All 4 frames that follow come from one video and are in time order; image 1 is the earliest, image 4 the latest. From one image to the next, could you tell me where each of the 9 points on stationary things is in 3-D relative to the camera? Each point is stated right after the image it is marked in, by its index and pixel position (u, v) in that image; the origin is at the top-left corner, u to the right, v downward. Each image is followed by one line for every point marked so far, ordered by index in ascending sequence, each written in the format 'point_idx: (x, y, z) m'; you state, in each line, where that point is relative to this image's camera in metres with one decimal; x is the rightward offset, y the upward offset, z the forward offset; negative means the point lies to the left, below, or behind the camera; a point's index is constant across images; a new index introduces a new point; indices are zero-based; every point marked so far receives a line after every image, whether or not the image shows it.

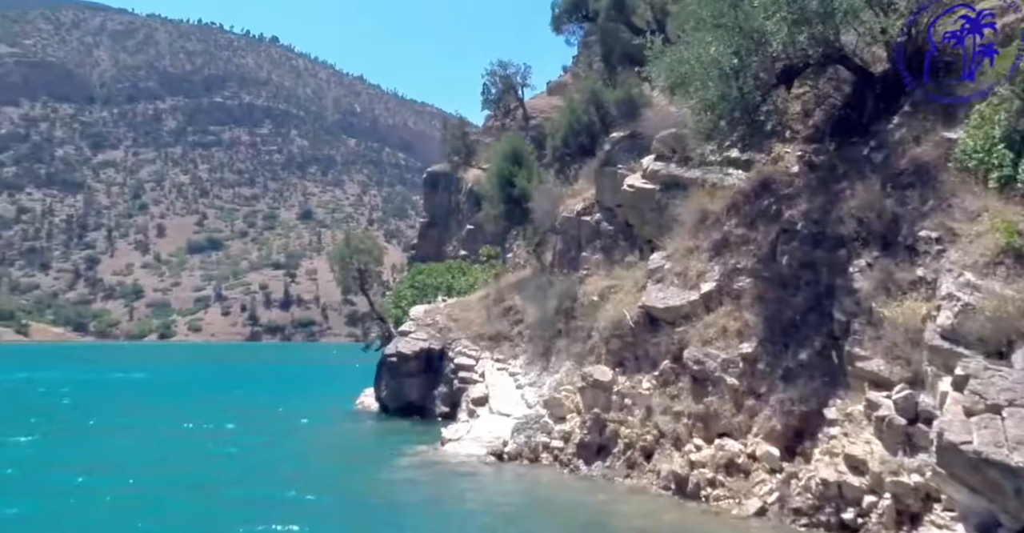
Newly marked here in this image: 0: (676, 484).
0: (+3.3, -4.3, +18.6) m
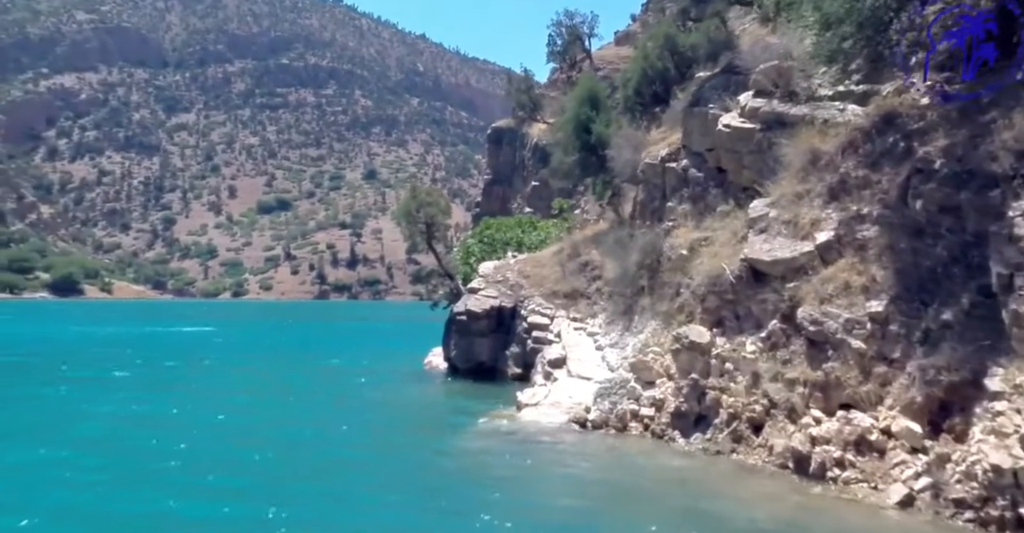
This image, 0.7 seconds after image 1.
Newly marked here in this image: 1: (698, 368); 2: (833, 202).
0: (+4.8, -3.3, +16.1) m
1: (+3.9, -2.1, +19.9) m
2: (+6.7, +1.4, +19.7) m
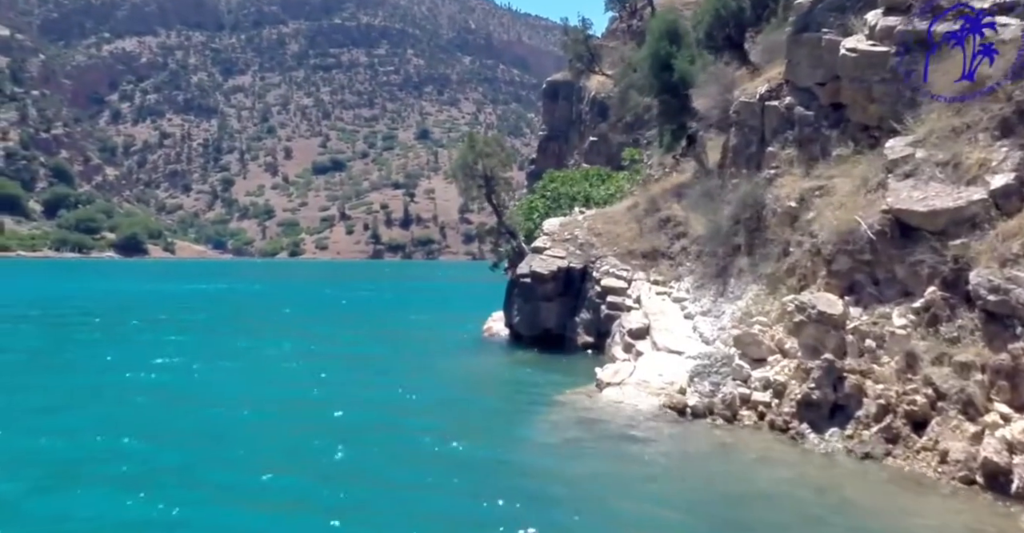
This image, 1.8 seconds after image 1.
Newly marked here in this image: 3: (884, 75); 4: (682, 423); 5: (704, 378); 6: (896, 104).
0: (+6.1, -2.7, +12.2) m
1: (+5.4, -1.3, +16.0) m
2: (+8.1, +2.1, +15.6) m
3: (+7.7, +3.9, +19.5) m
4: (+3.2, -2.9, +17.6) m
5: (+3.8, -2.2, +18.7) m
6: (+7.8, +3.3, +19.2) m
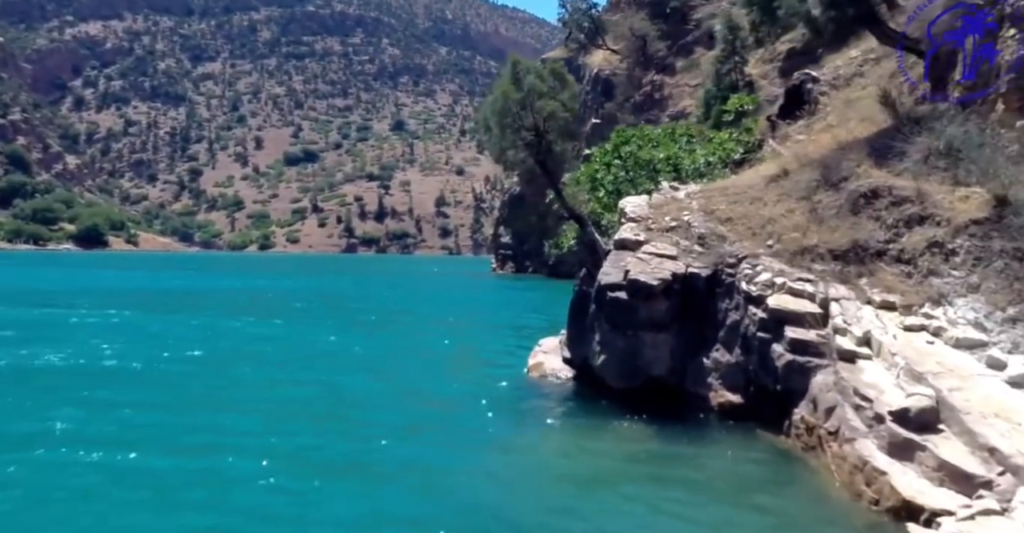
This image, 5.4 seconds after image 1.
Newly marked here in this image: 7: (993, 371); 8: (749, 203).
0: (+8.1, -2.9, +0.3) m
1: (+7.4, -1.5, +4.0) m
2: (+10.1, +1.9, +3.6) m
3: (+9.6, +3.7, +7.5) m
4: (+5.2, -3.1, +5.5) m
5: (+5.7, -2.4, +6.7) m
6: (+9.8, +3.1, +7.3) m
7: (+6.0, -1.3, +11.9) m
8: (+4.9, +1.4, +19.8) m
